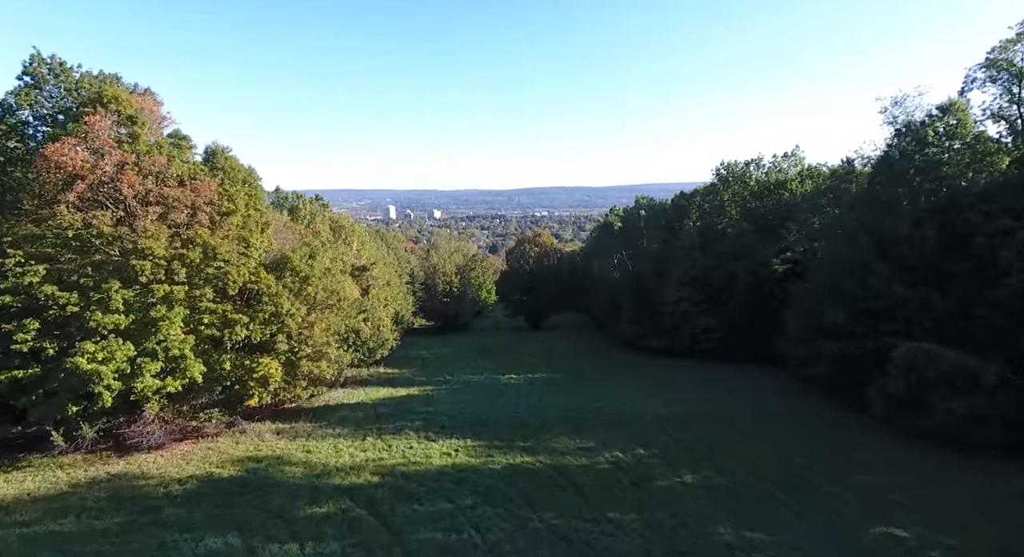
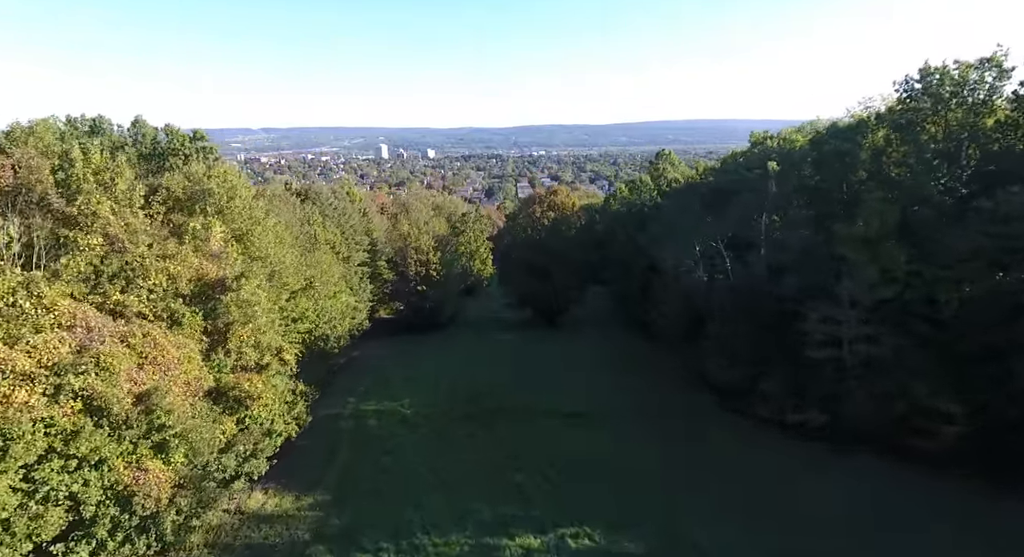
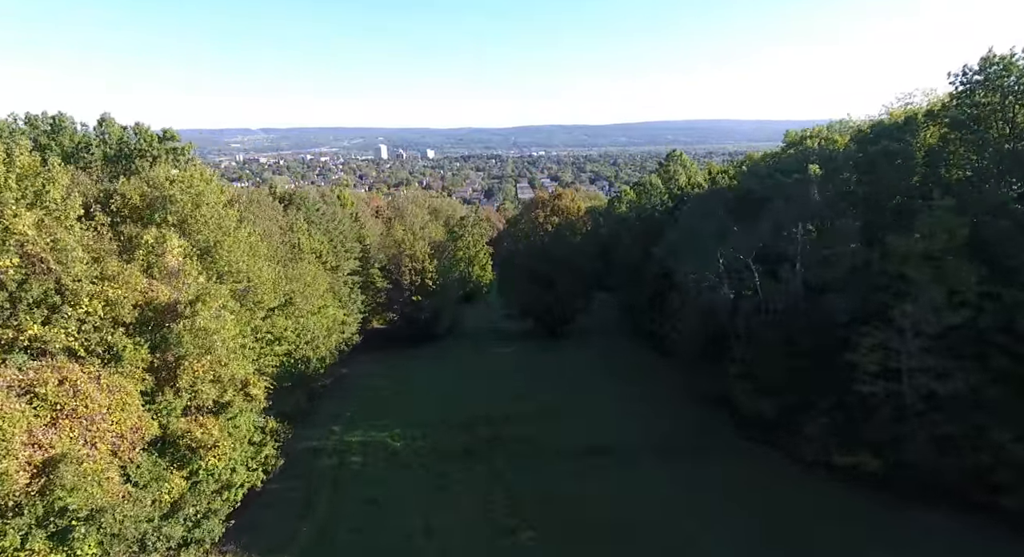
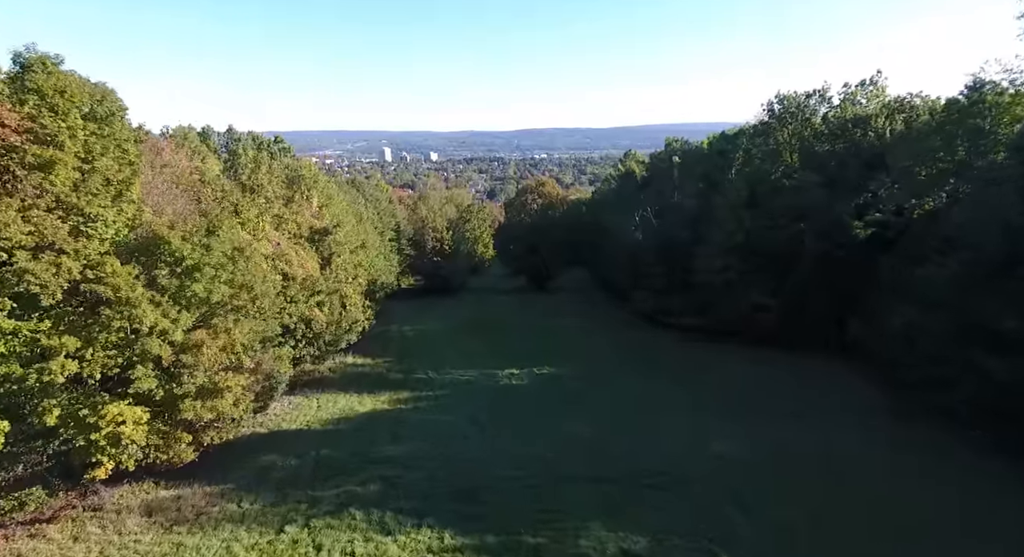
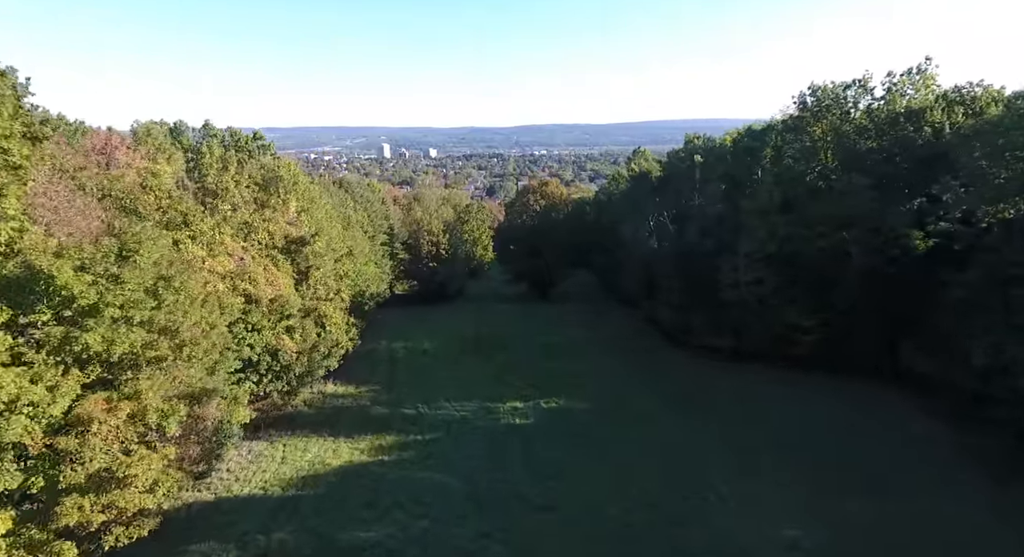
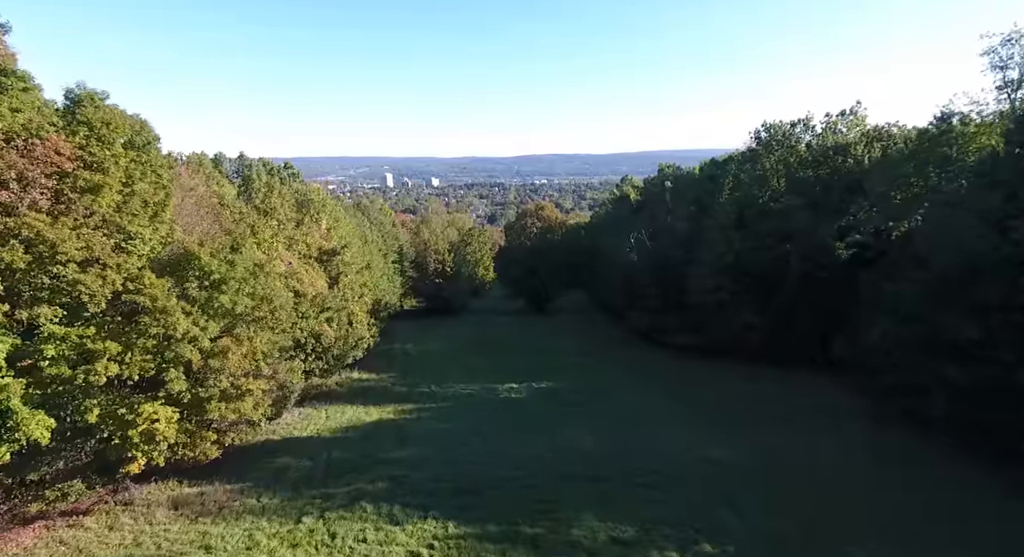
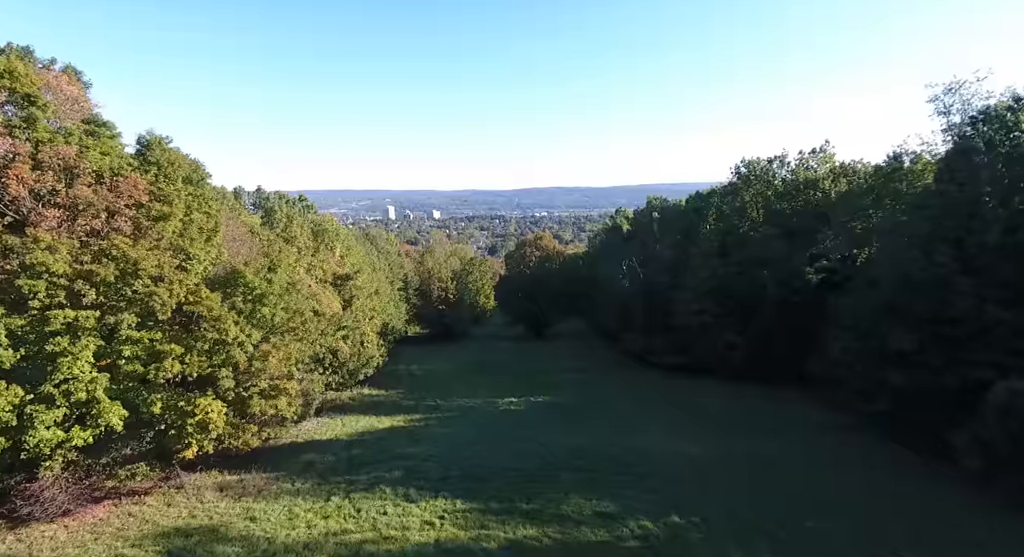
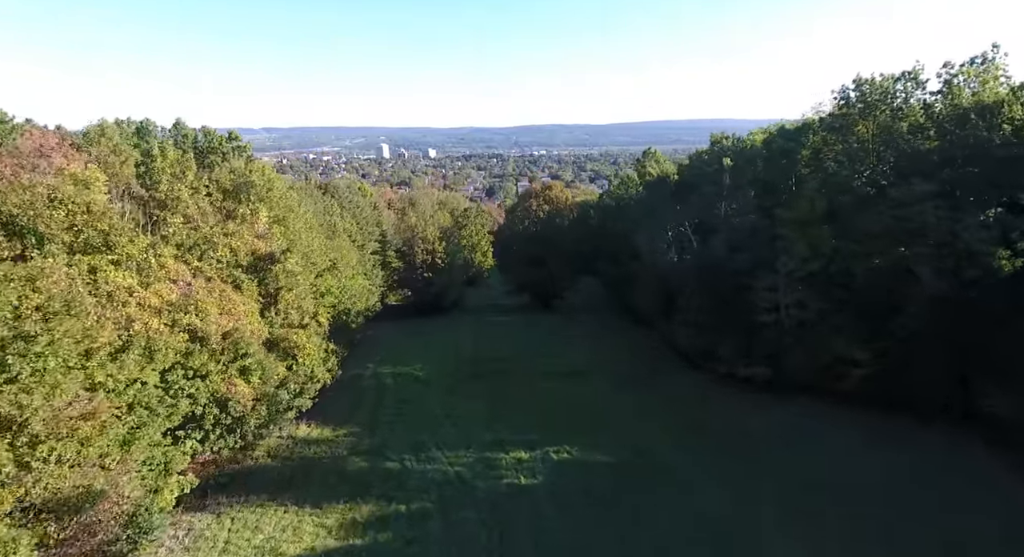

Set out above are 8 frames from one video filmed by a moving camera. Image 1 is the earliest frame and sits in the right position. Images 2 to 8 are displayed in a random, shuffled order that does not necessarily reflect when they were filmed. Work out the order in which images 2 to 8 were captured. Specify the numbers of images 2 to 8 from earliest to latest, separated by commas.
7, 6, 4, 5, 8, 2, 3
